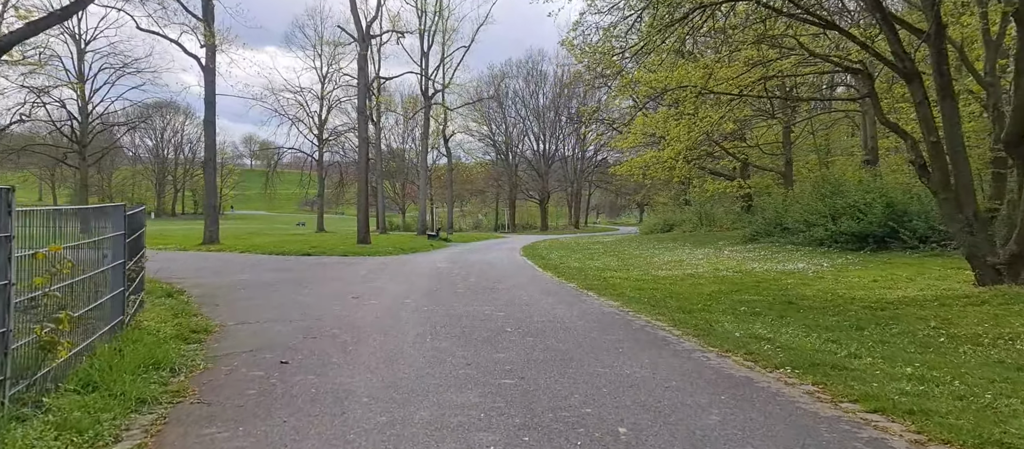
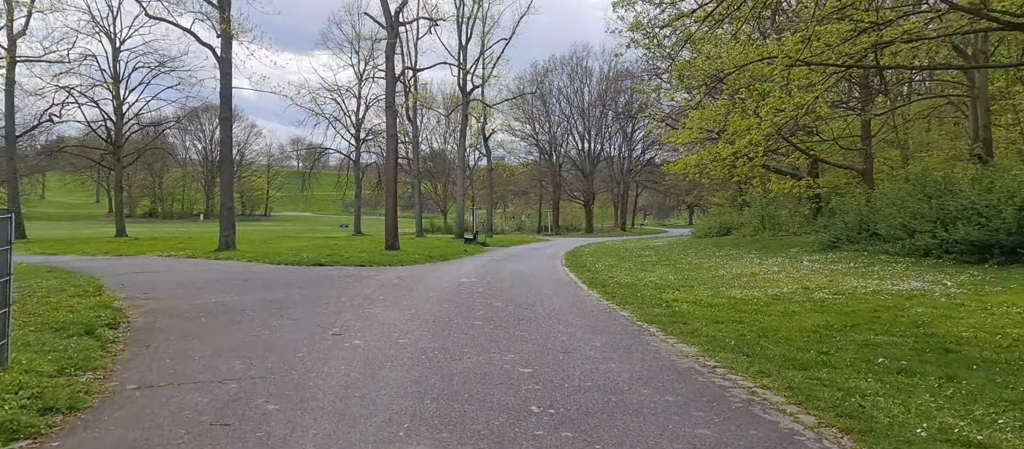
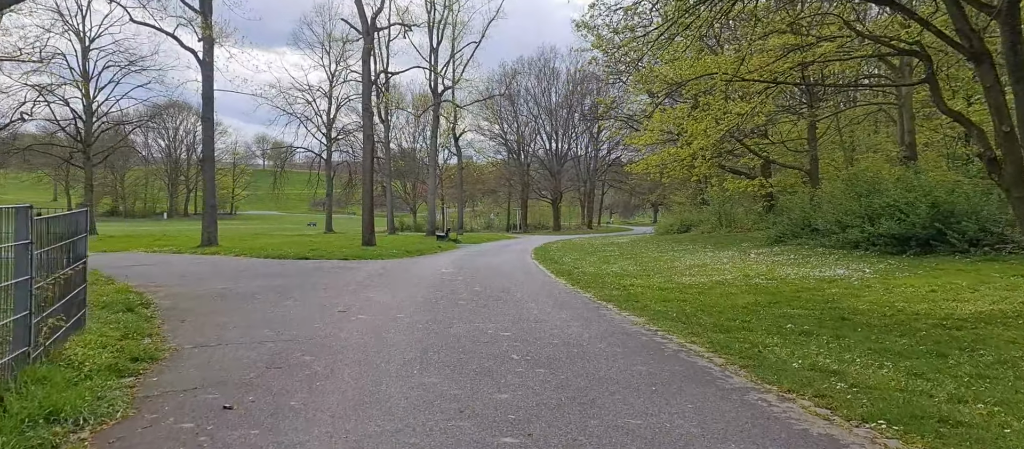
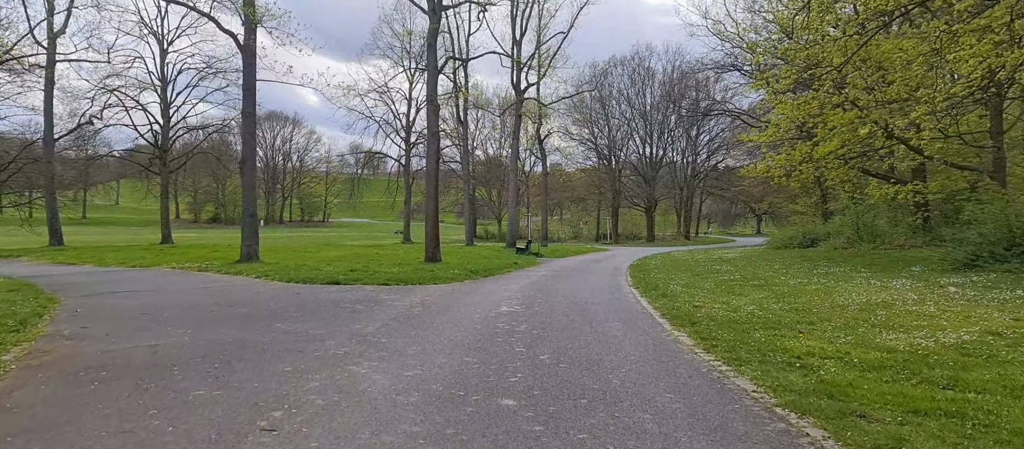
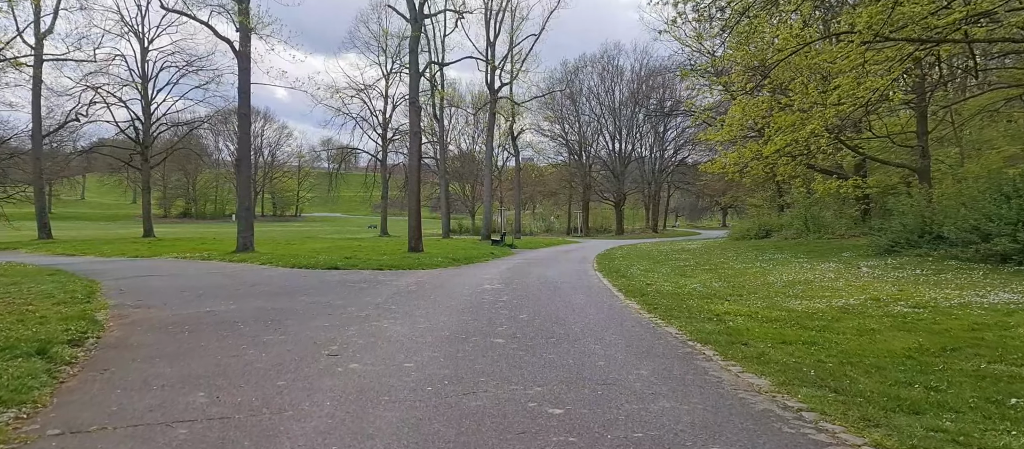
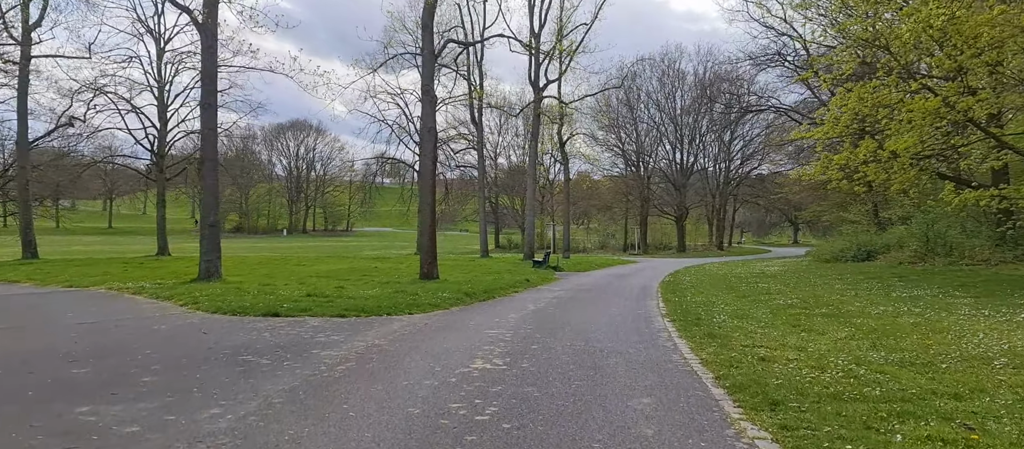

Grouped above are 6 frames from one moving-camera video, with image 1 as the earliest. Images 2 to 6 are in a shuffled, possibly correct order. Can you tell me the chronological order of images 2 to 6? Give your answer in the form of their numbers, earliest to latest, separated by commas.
3, 2, 5, 4, 6
